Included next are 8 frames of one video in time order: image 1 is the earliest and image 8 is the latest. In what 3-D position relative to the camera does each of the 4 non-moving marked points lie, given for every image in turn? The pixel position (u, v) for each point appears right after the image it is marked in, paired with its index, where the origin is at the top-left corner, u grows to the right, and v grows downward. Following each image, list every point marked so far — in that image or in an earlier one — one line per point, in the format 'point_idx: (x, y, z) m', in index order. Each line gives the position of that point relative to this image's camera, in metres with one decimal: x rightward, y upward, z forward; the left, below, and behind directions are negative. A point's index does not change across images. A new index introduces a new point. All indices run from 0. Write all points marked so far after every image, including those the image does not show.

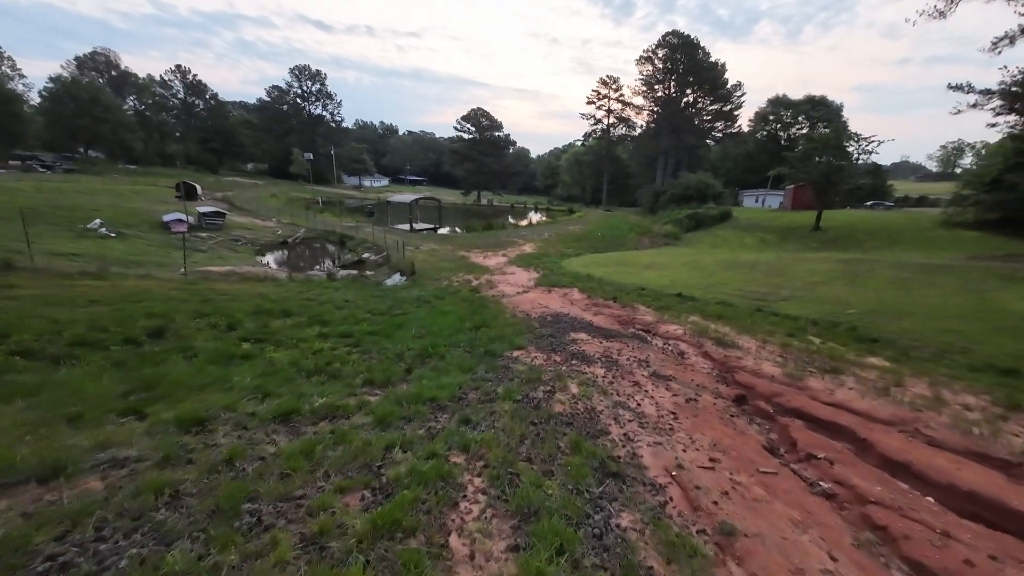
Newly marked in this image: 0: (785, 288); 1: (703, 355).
0: (+11.6, 0.0, +18.2) m
1: (+4.9, -1.7, +11.0) m
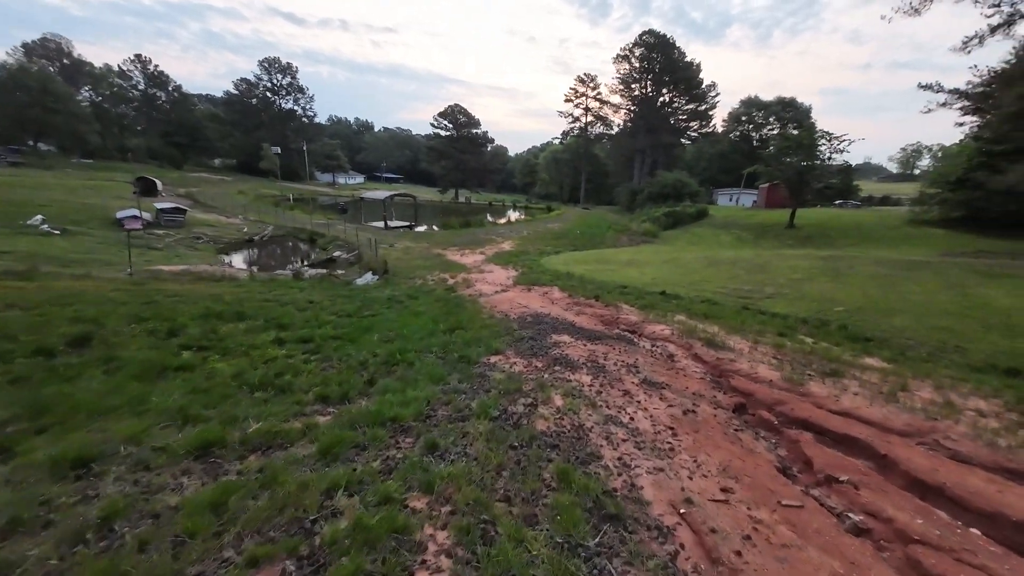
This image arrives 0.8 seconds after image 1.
0: (+10.7, +0.1, +17.8) m
1: (+4.3, -1.7, +10.3) m
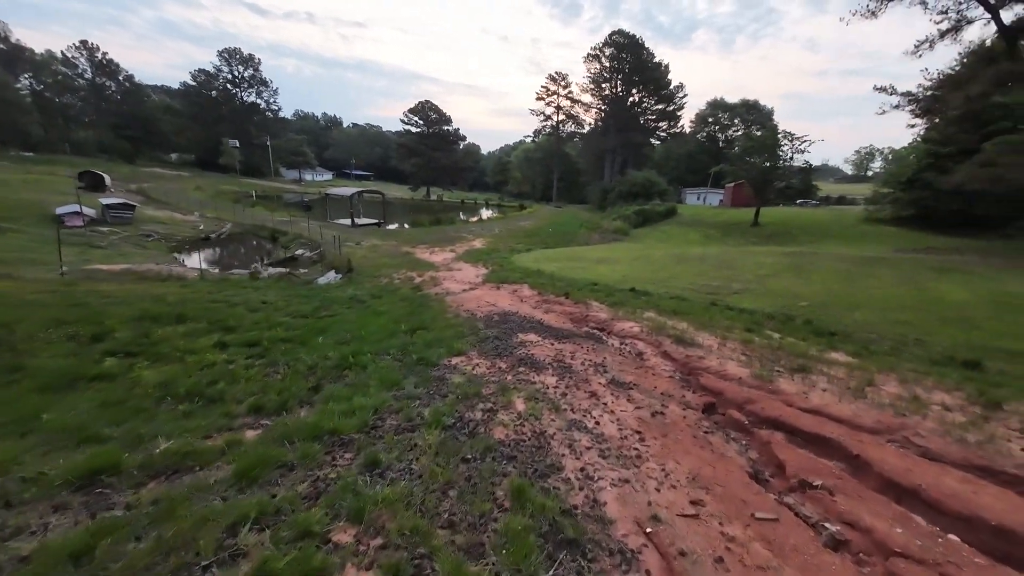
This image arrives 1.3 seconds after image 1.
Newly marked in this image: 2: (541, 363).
0: (+9.4, +0.3, +17.9) m
1: (+3.5, -1.6, +10.0) m
2: (+0.5, -1.6, +9.3) m
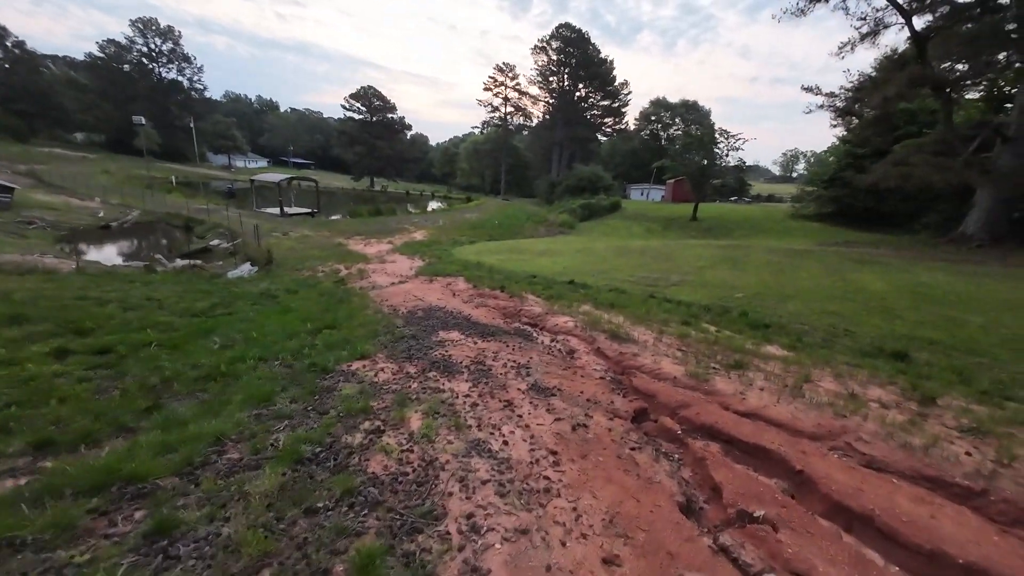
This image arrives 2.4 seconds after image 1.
0: (+6.7, +0.6, +17.6) m
1: (+1.7, -1.4, +9.1) m
2: (-1.1, -1.5, +8.1) m
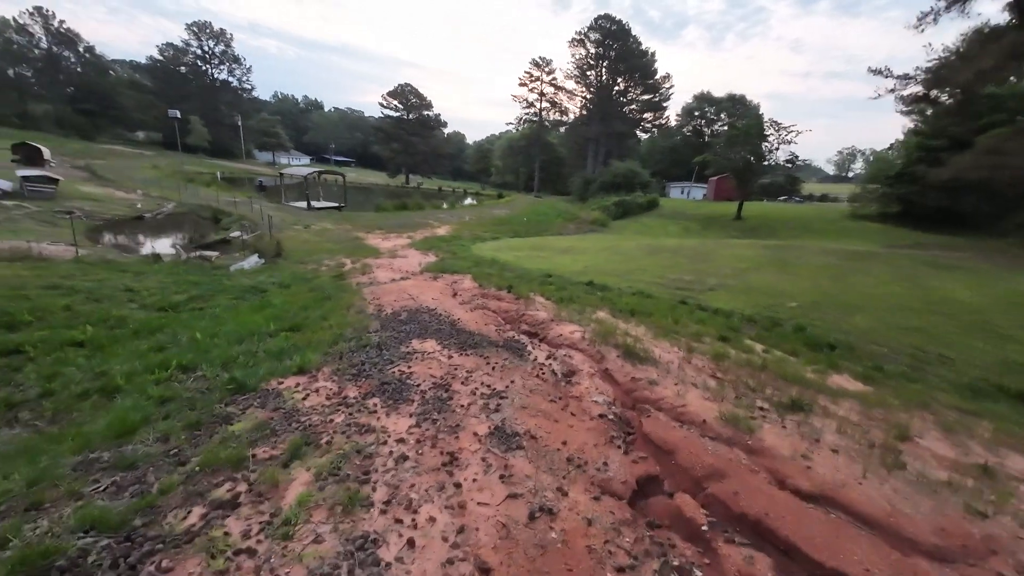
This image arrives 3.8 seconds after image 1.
0: (+7.1, +0.5, +15.2) m
1: (+1.5, -1.4, +7.1) m
2: (-1.5, -1.5, +6.3) m
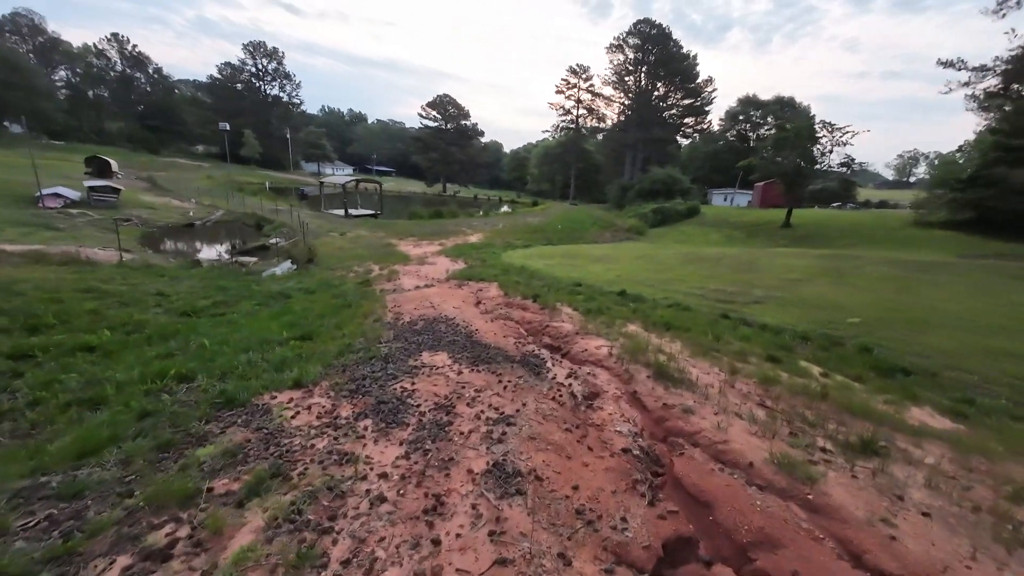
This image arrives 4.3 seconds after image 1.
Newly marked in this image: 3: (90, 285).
0: (+8.0, +0.1, +13.8) m
1: (+1.7, -1.6, +6.2) m
2: (-1.3, -1.6, +5.7) m
3: (-12.7, +0.1, +12.9) m
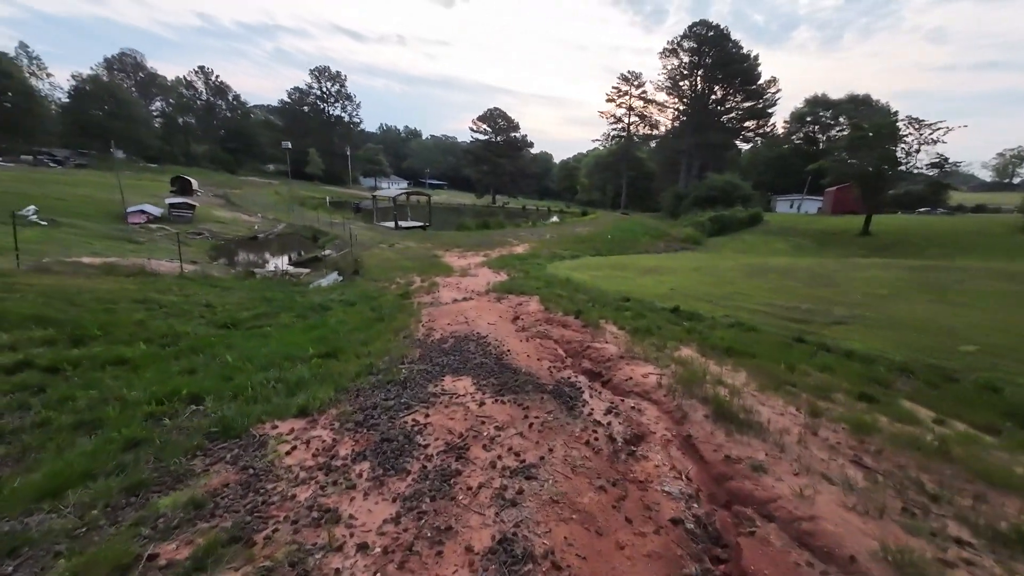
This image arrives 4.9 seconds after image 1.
0: (+9.2, -0.4, +12.0) m
1: (+2.0, -1.9, +5.2) m
2: (-1.0, -1.8, +4.9) m
3: (-11.5, -0.3, +13.4) m
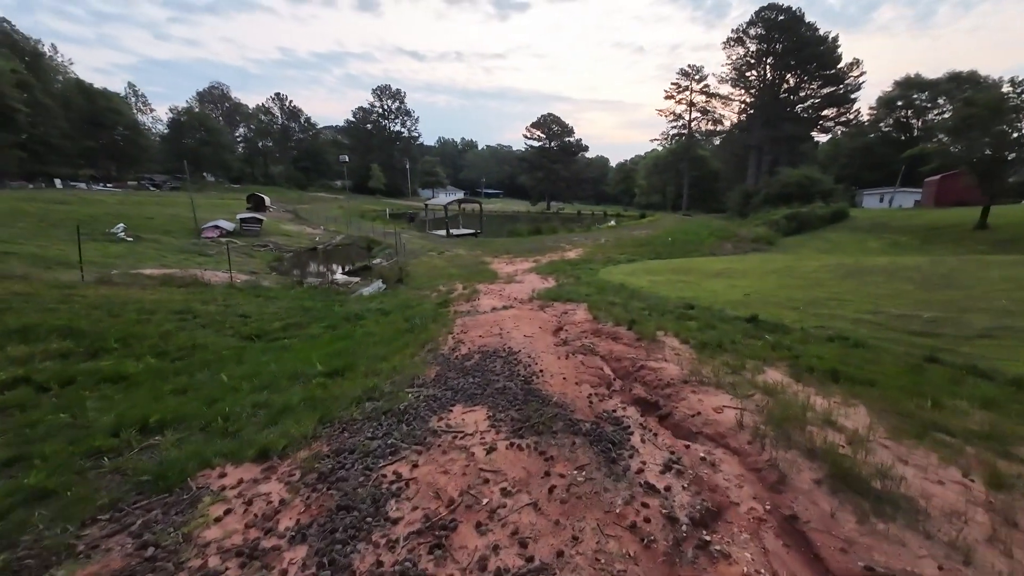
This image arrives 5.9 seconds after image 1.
0: (+10.1, -0.5, +9.2) m
1: (+2.1, -1.9, +3.4) m
2: (-0.9, -1.9, +3.6) m
3: (-10.2, -0.6, +13.4) m
